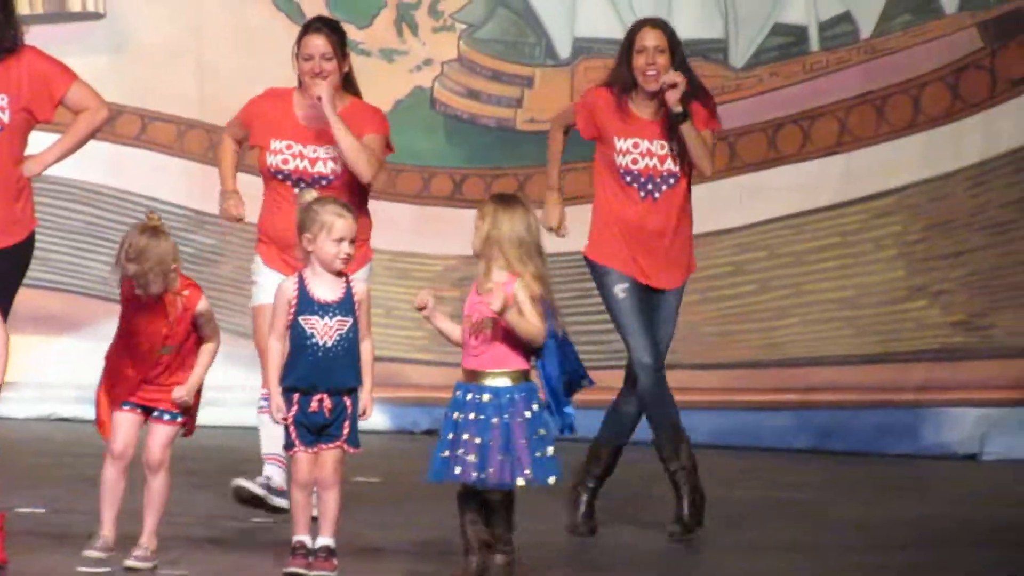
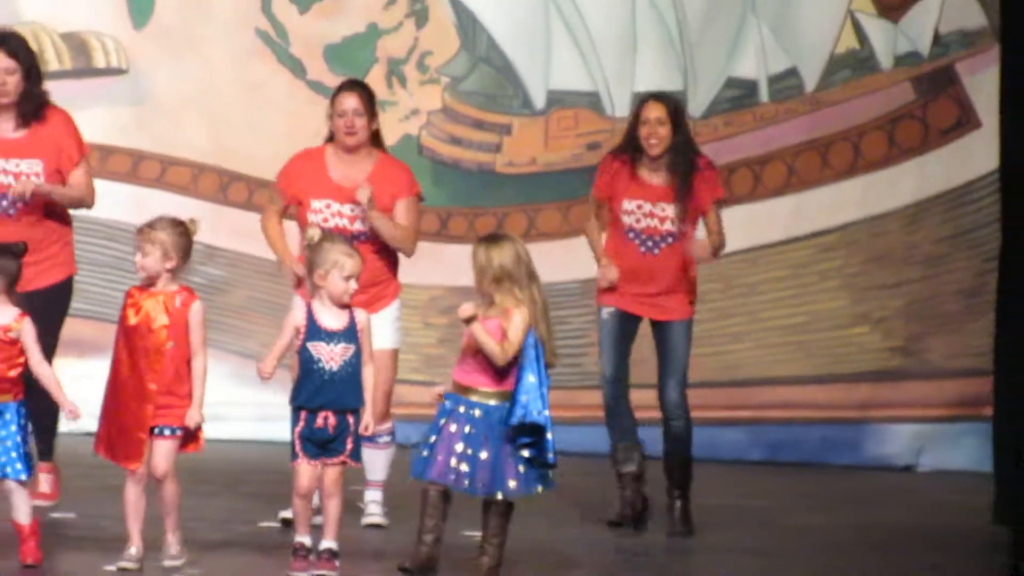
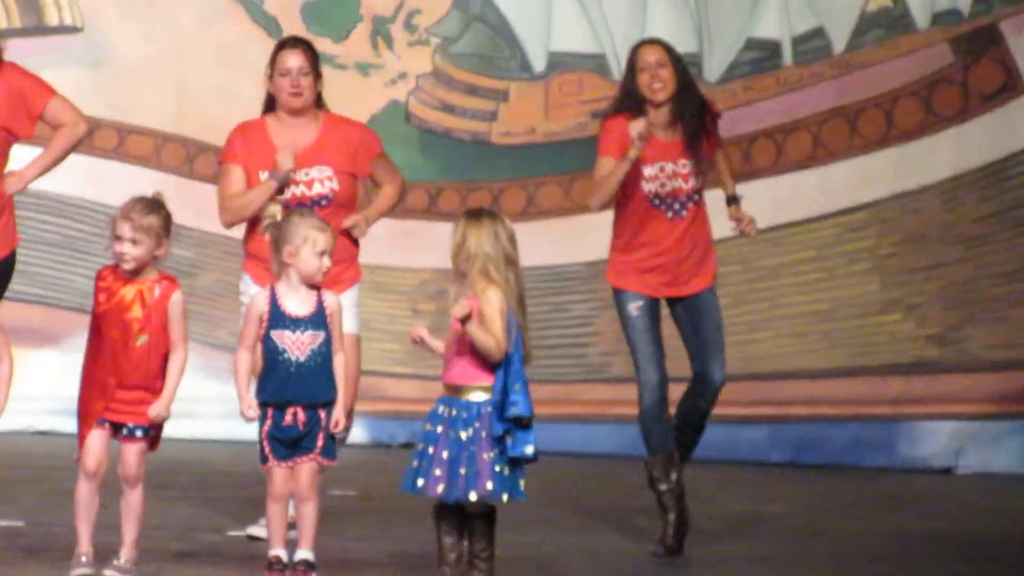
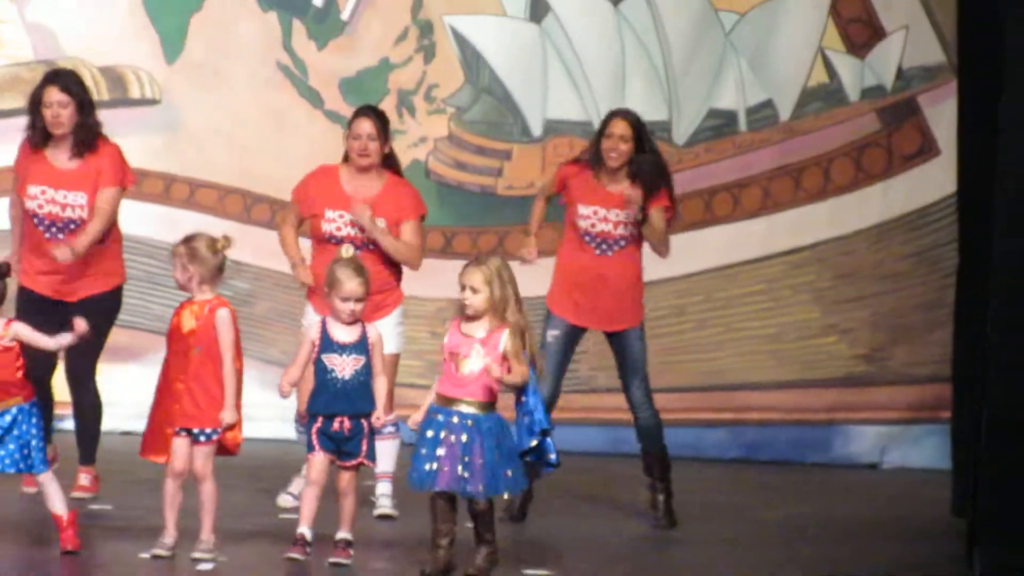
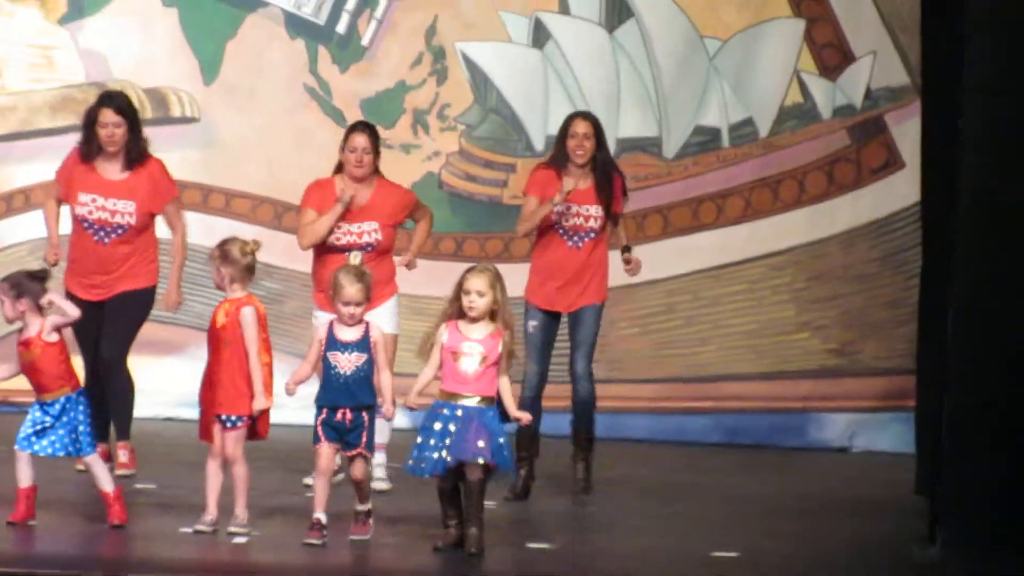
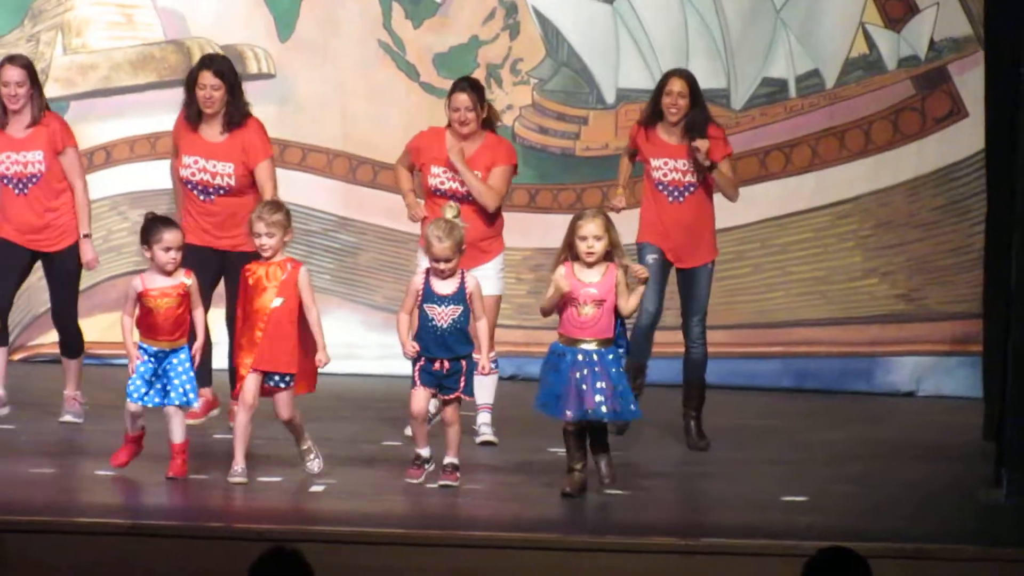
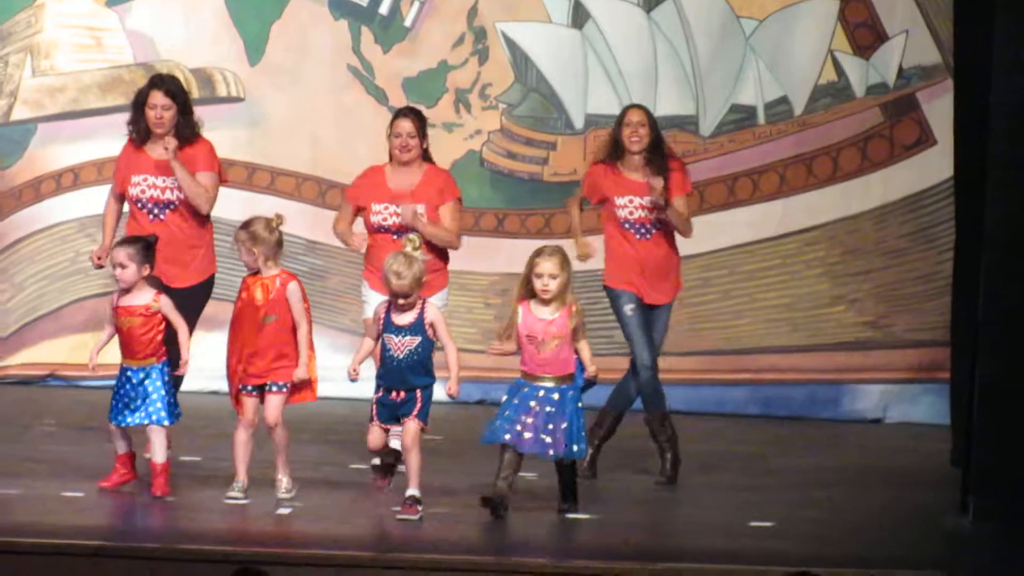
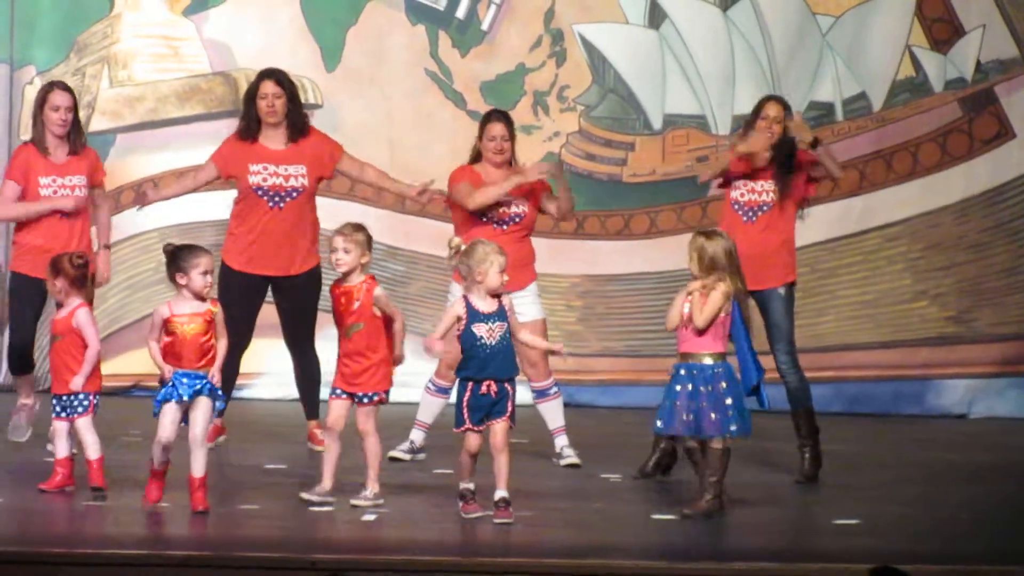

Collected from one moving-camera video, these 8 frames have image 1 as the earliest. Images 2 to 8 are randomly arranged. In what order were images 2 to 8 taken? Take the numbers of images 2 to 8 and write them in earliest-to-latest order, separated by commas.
3, 2, 4, 5, 7, 6, 8
